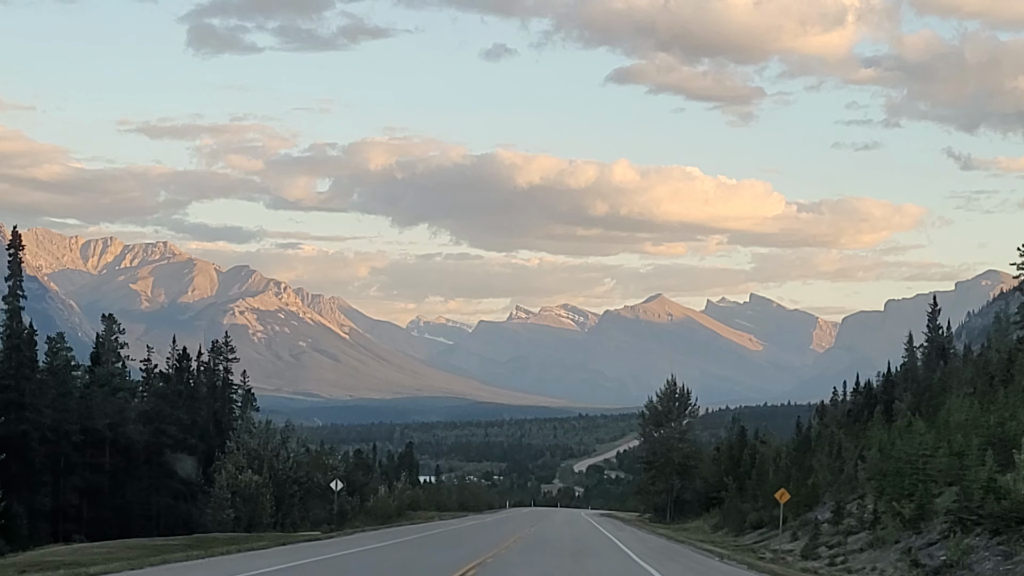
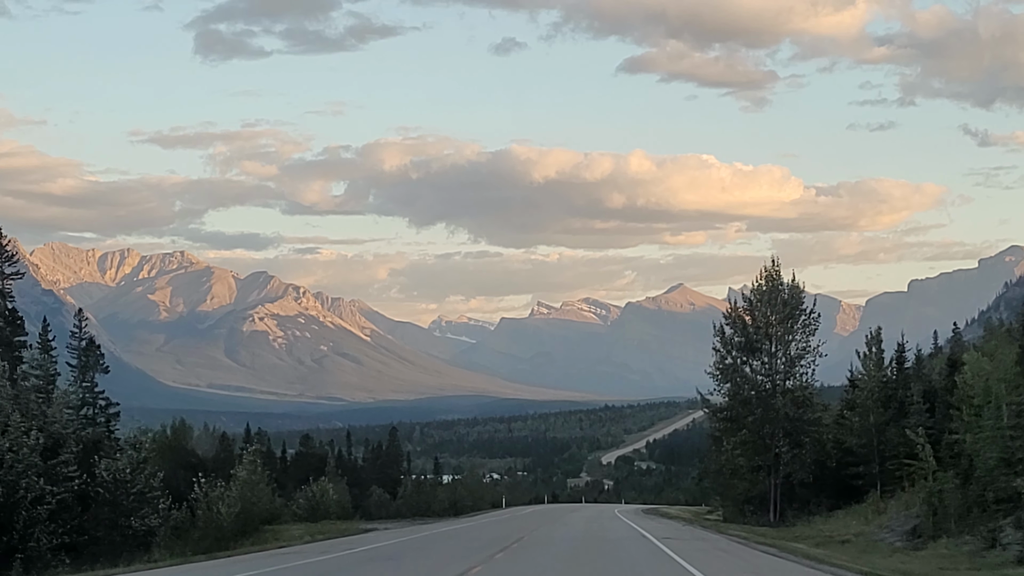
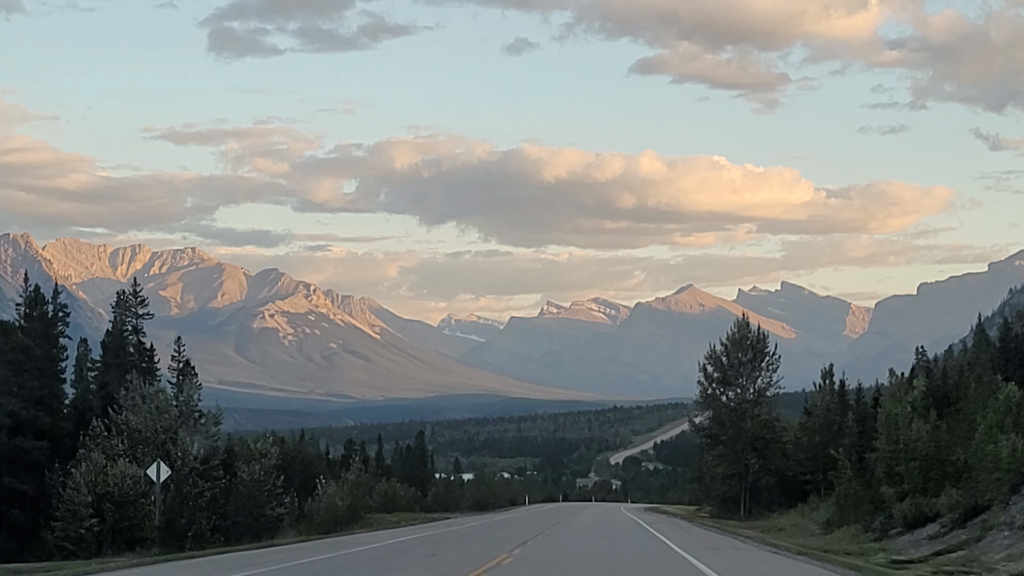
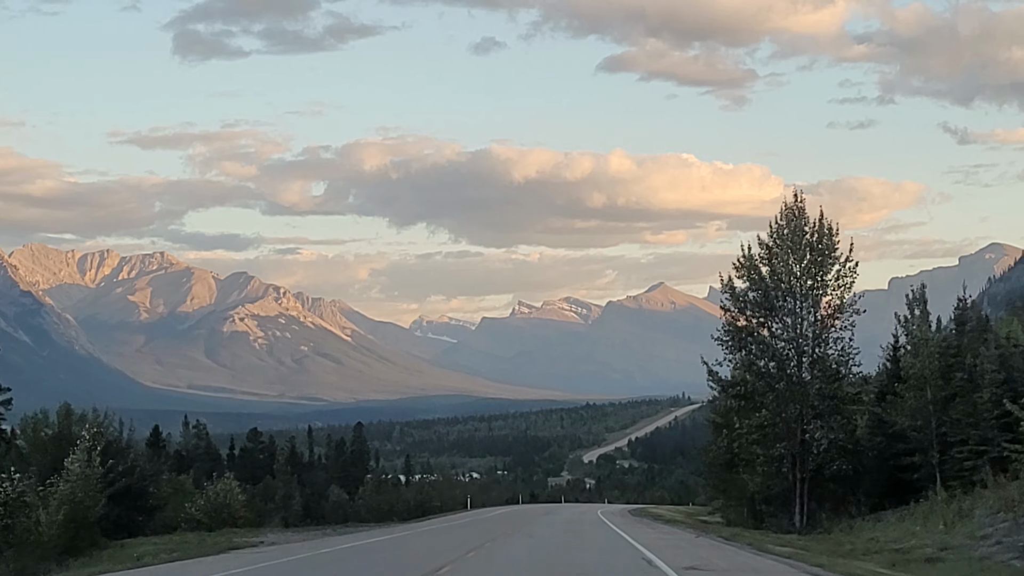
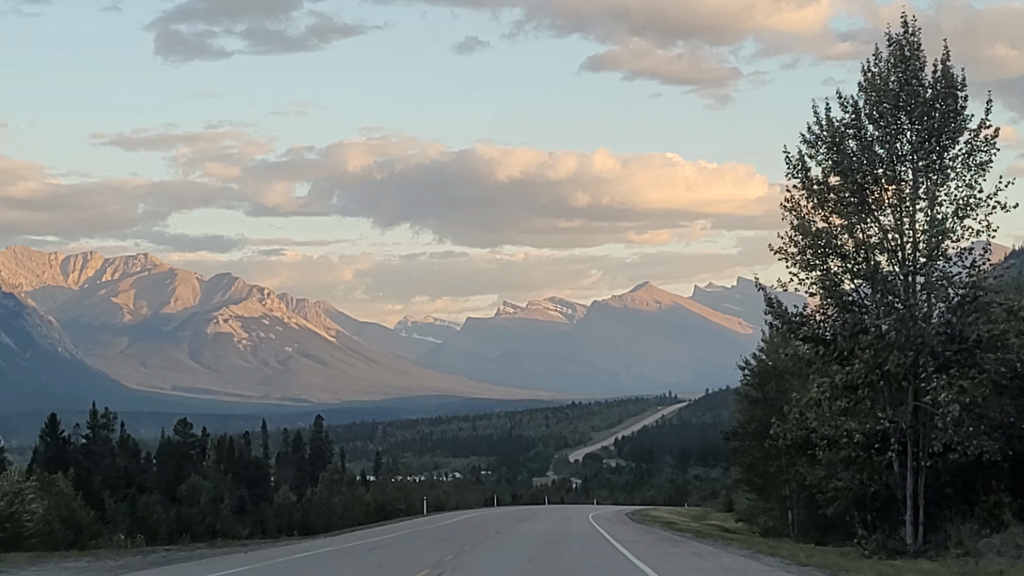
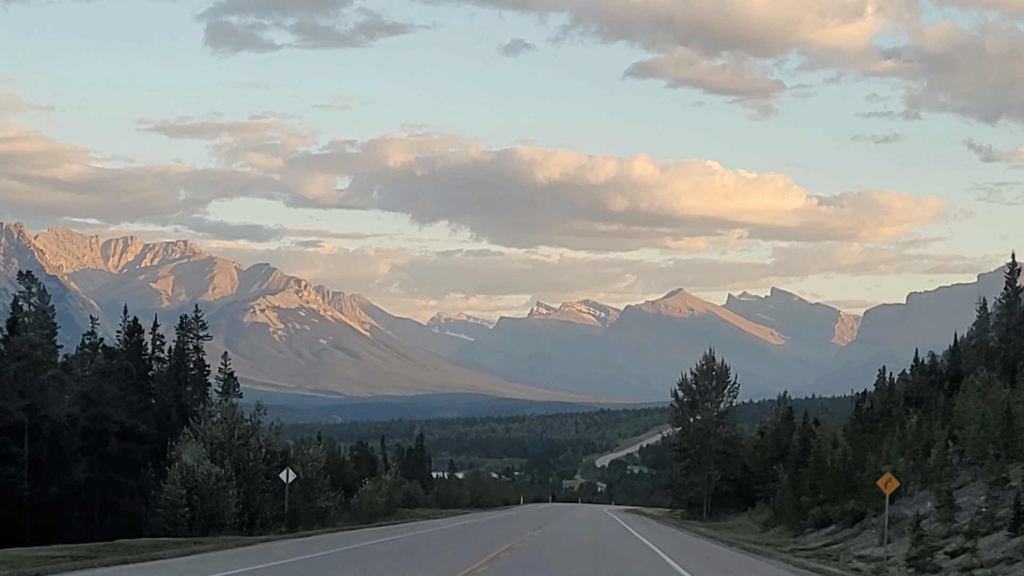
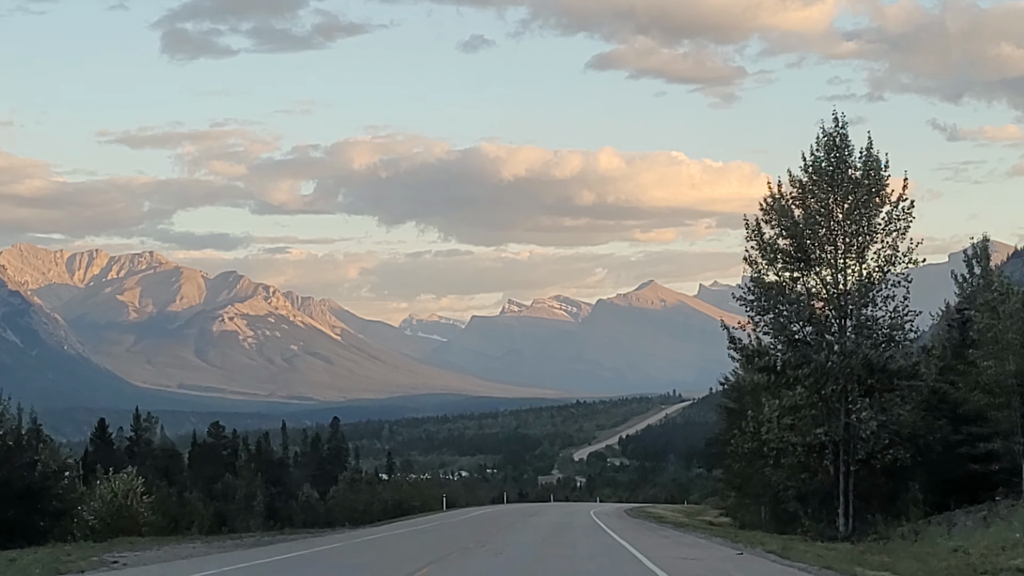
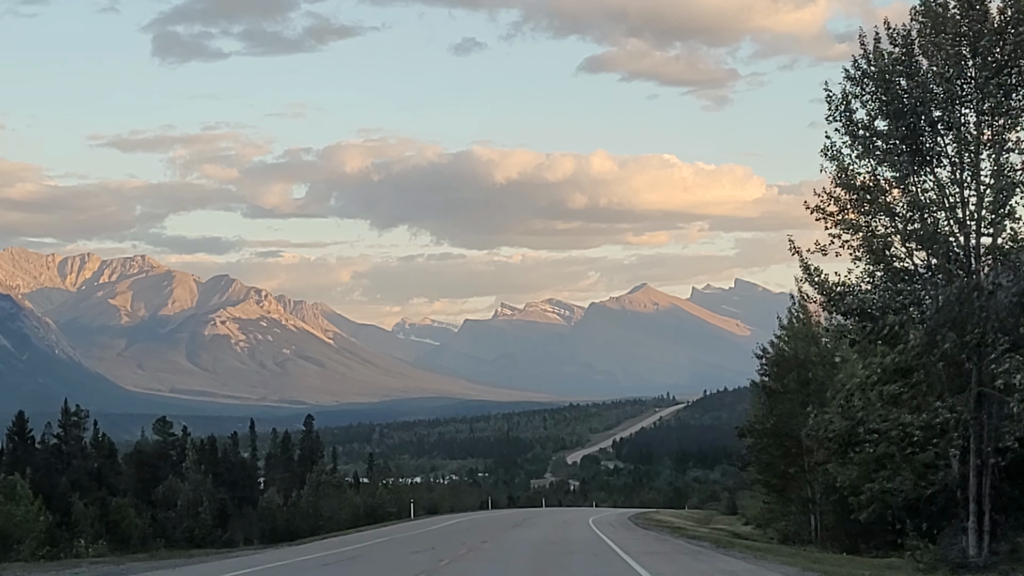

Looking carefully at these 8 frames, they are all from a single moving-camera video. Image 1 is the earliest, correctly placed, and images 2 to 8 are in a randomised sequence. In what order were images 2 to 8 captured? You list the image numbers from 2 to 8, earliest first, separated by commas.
6, 3, 2, 4, 7, 5, 8
